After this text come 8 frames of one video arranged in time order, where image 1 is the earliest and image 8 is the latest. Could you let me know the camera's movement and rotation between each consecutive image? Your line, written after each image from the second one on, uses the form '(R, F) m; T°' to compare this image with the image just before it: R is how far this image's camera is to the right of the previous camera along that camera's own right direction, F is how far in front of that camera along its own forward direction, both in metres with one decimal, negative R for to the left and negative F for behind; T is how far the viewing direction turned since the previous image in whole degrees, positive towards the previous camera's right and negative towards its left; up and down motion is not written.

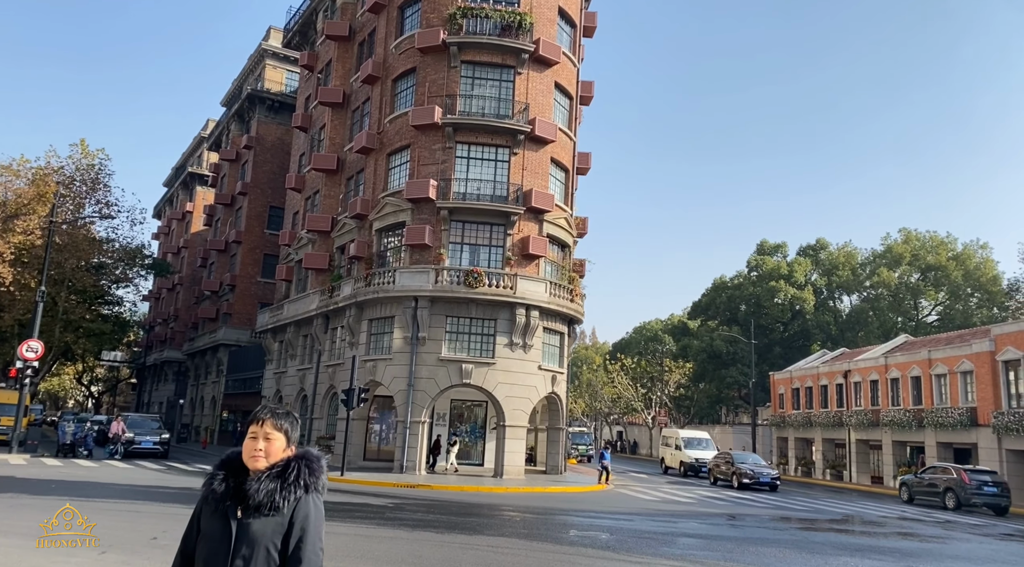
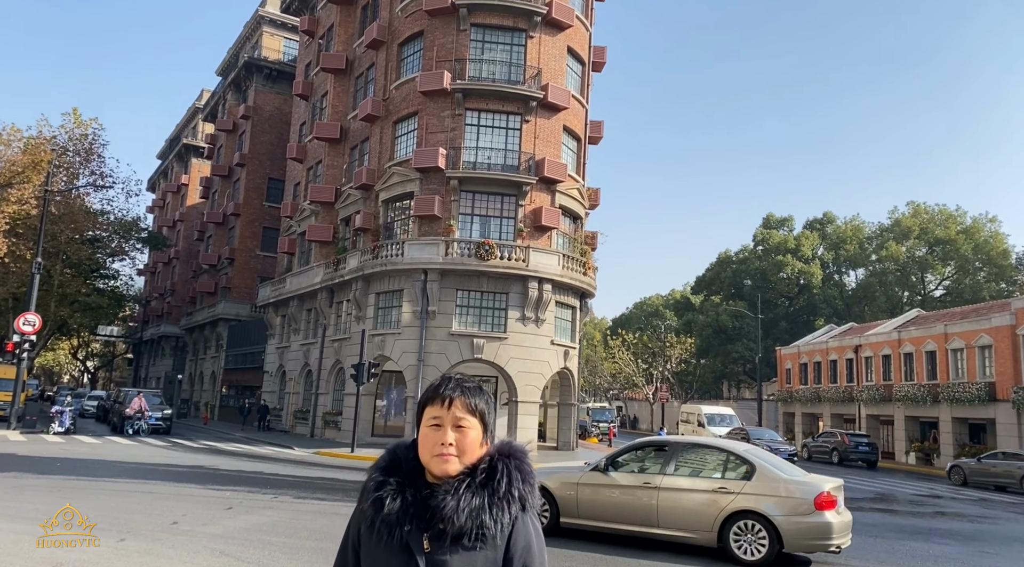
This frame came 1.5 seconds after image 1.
(-0.7, +0.8) m; 0°
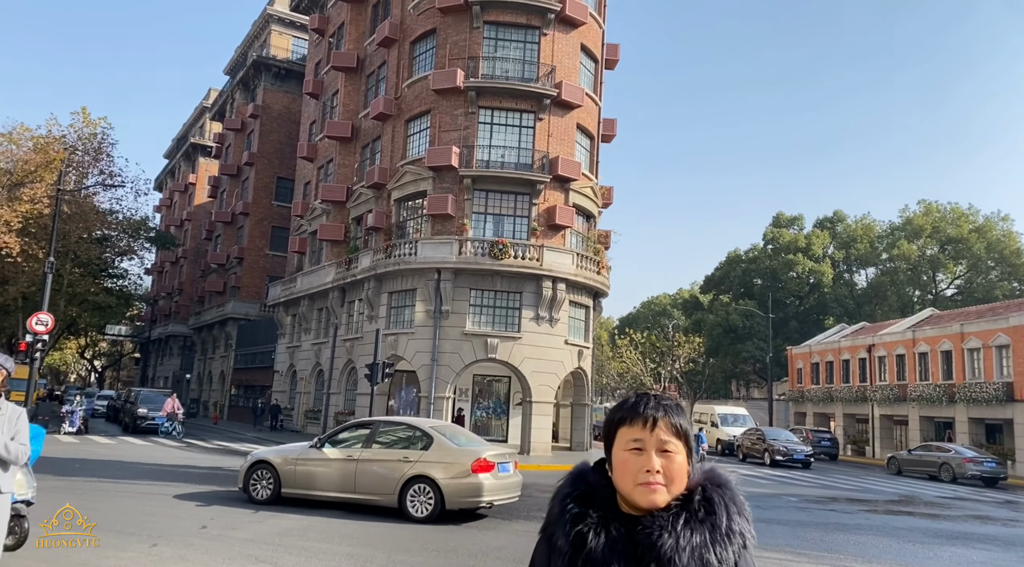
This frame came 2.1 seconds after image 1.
(-0.4, +0.2) m; 0°
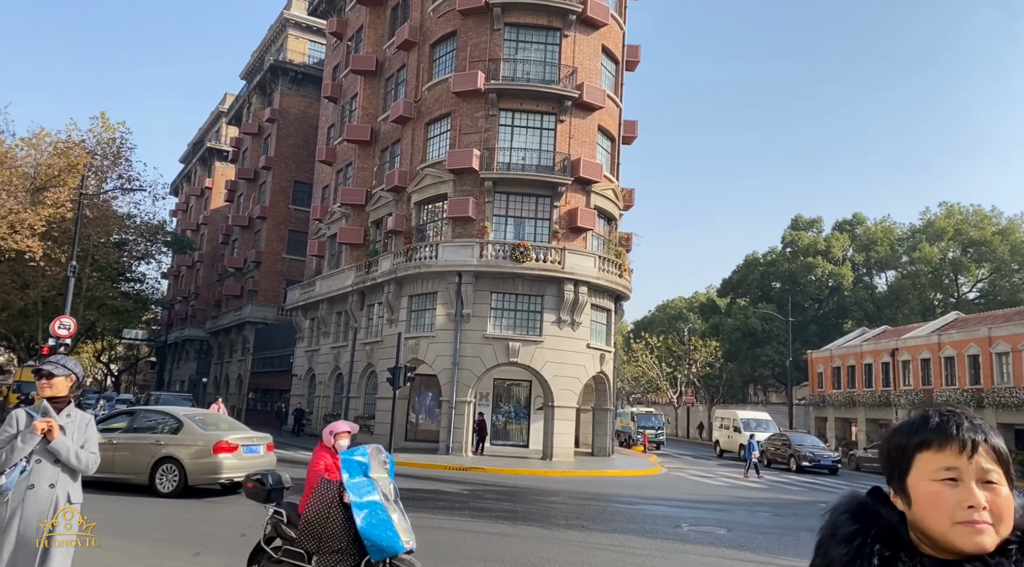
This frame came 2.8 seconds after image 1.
(-0.4, +0.2) m; -1°
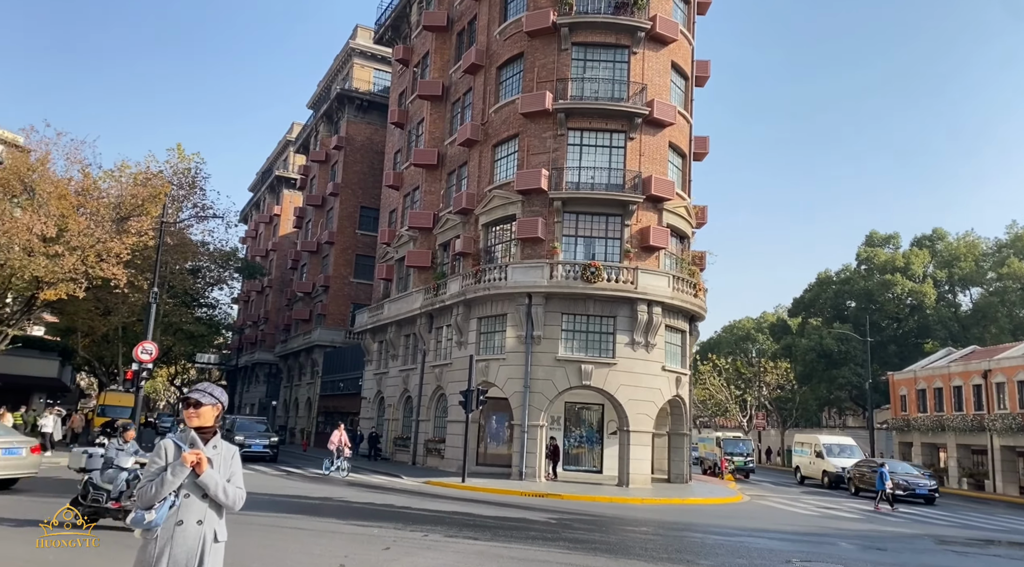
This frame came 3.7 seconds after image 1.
(-0.5, +0.4) m; -4°
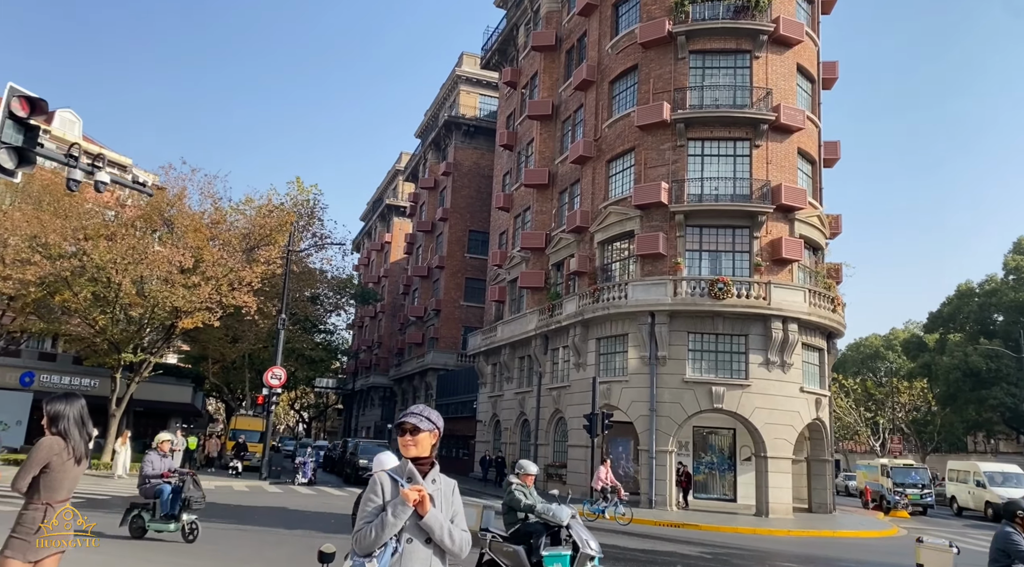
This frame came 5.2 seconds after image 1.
(-0.7, +0.7) m; -8°
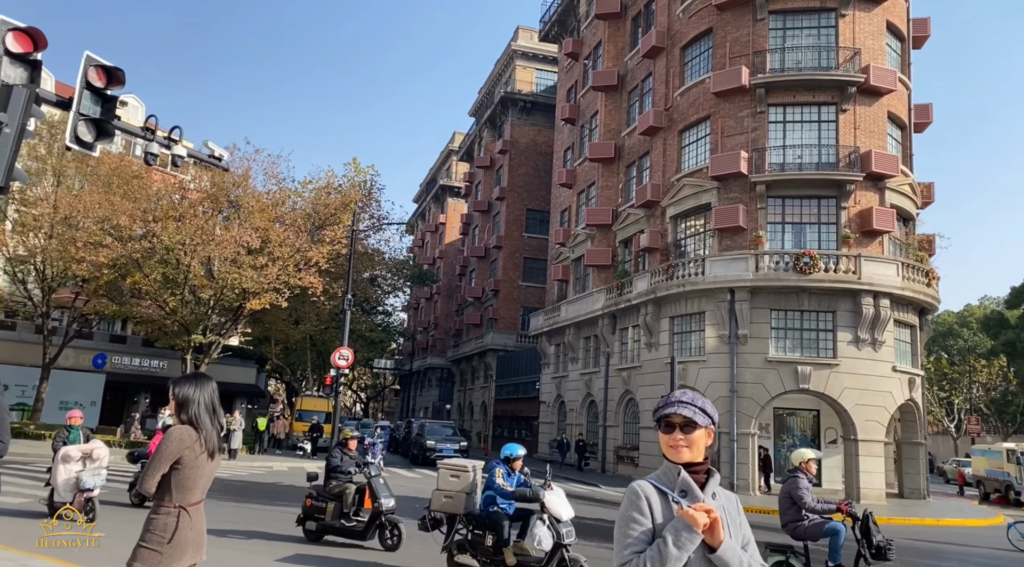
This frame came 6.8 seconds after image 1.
(-0.8, +0.8) m; -4°
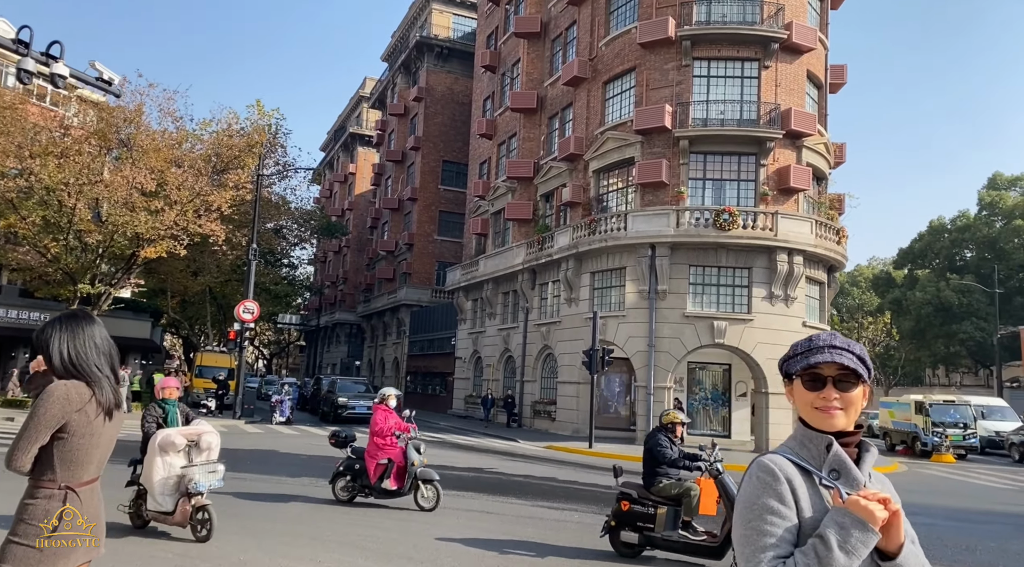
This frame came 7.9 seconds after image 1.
(-0.4, +0.8) m; +7°
